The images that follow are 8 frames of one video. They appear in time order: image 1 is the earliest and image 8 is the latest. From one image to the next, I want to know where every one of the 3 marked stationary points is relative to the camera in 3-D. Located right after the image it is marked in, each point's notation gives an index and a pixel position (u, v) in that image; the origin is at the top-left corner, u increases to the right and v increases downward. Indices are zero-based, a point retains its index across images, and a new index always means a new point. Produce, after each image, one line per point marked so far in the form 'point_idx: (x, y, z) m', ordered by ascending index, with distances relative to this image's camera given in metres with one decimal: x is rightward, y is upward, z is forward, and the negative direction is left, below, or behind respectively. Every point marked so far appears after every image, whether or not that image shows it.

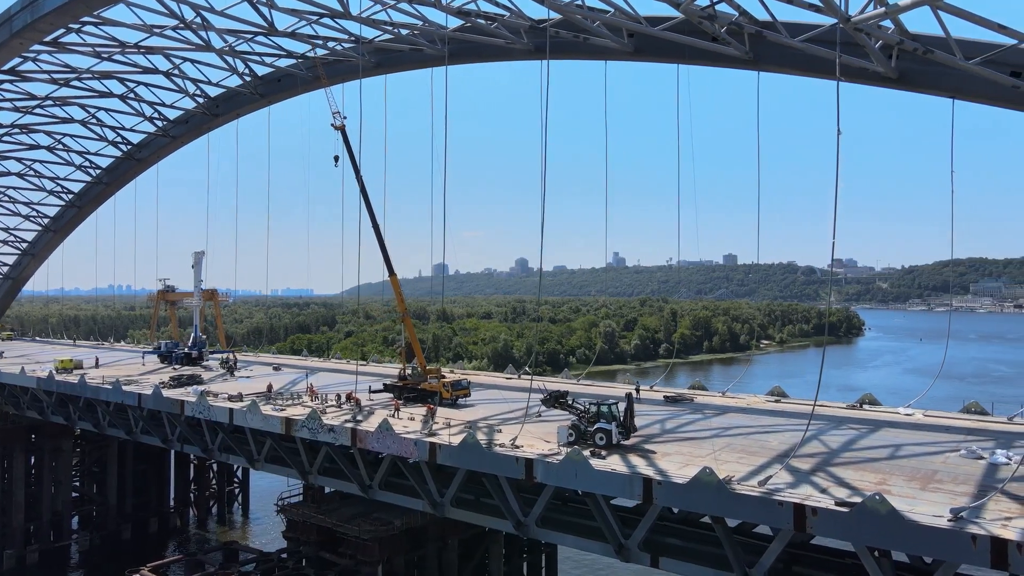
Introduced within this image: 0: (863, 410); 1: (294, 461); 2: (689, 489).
0: (+9.5, -3.3, +19.0) m
1: (-6.1, -4.8, +19.4) m
2: (+2.7, -3.1, +10.9) m
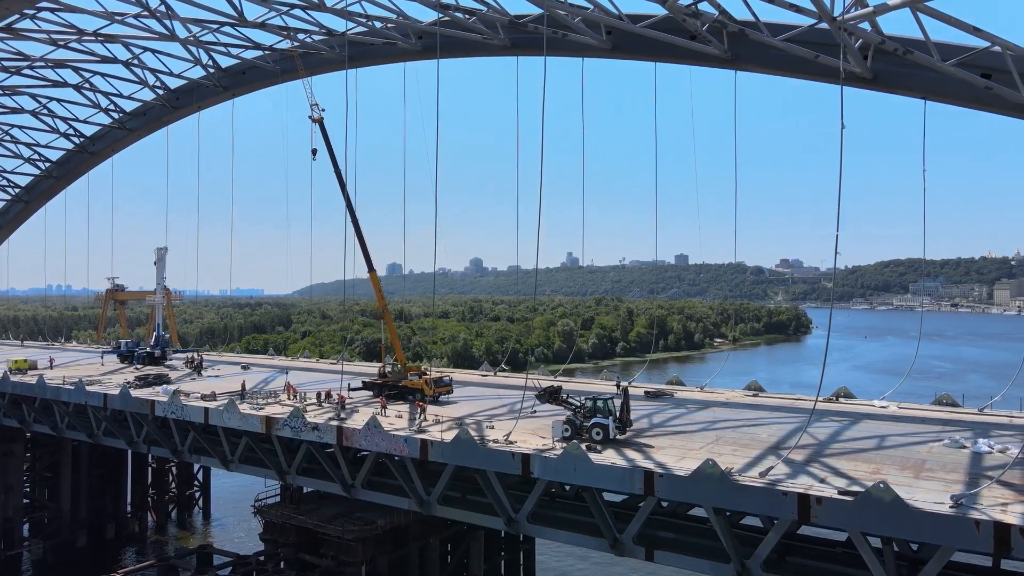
0: (+9.0, -3.2, +19.4) m
1: (-6.5, -4.7, +18.9) m
2: (+2.8, -3.0, +10.9) m
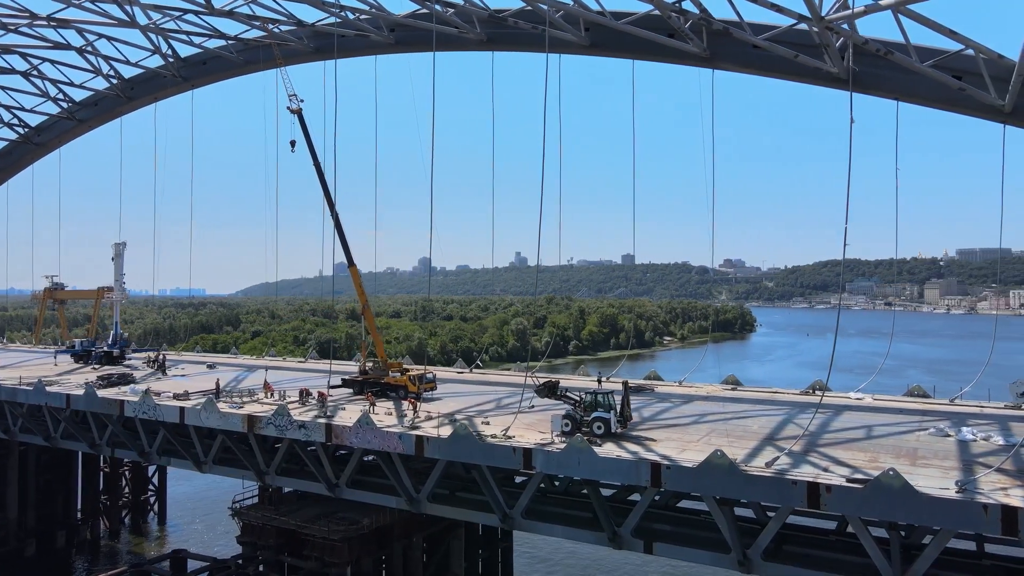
0: (+8.6, -3.0, +19.9) m
1: (-6.9, -4.5, +18.3) m
2: (+2.9, -2.9, +11.0) m
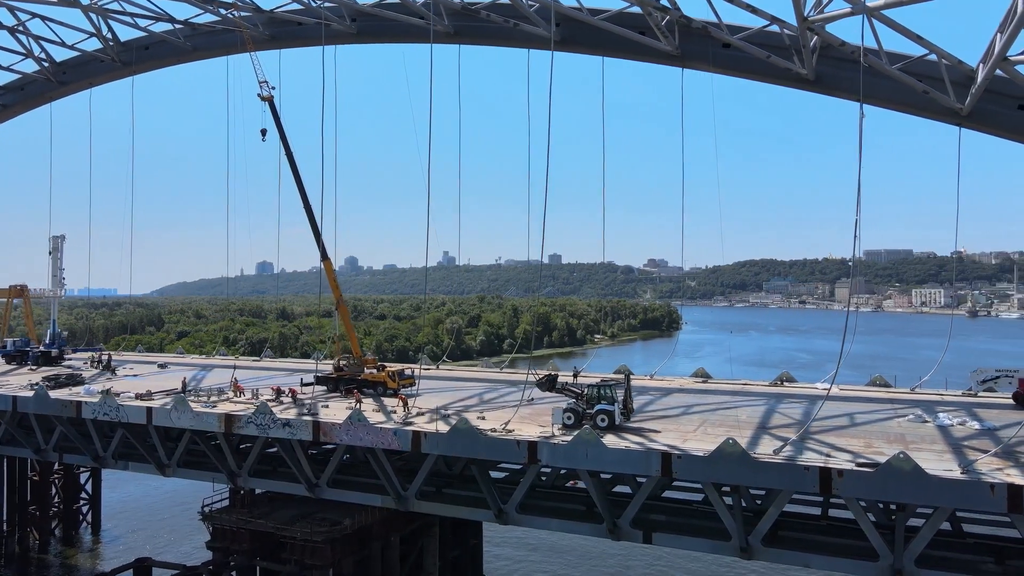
0: (+8.0, -2.9, +20.5) m
1: (-7.3, -4.4, +17.5) m
2: (+3.1, -2.7, +11.1) m
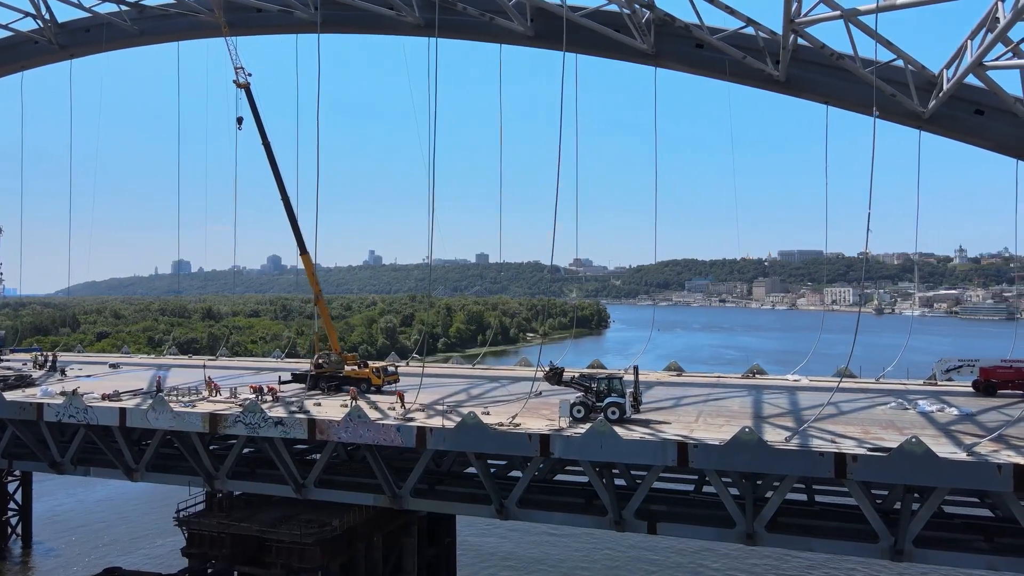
0: (+7.4, -2.7, +21.1) m
1: (-7.5, -4.2, +16.7) m
2: (+3.5, -2.6, +11.3) m
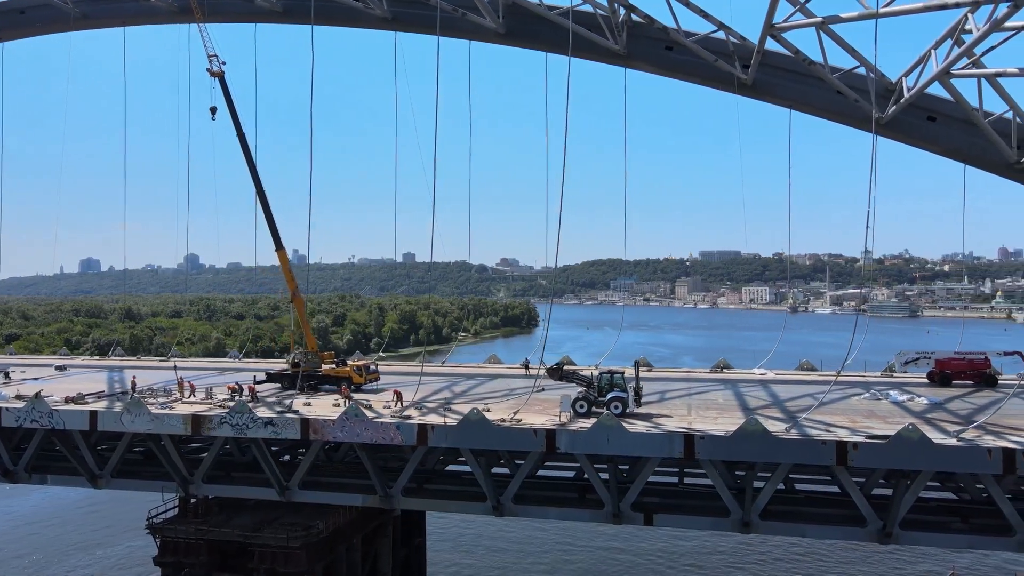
0: (+6.7, -2.6, +21.7) m
1: (-7.8, -4.1, +16.0) m
2: (+3.7, -2.5, +11.6) m
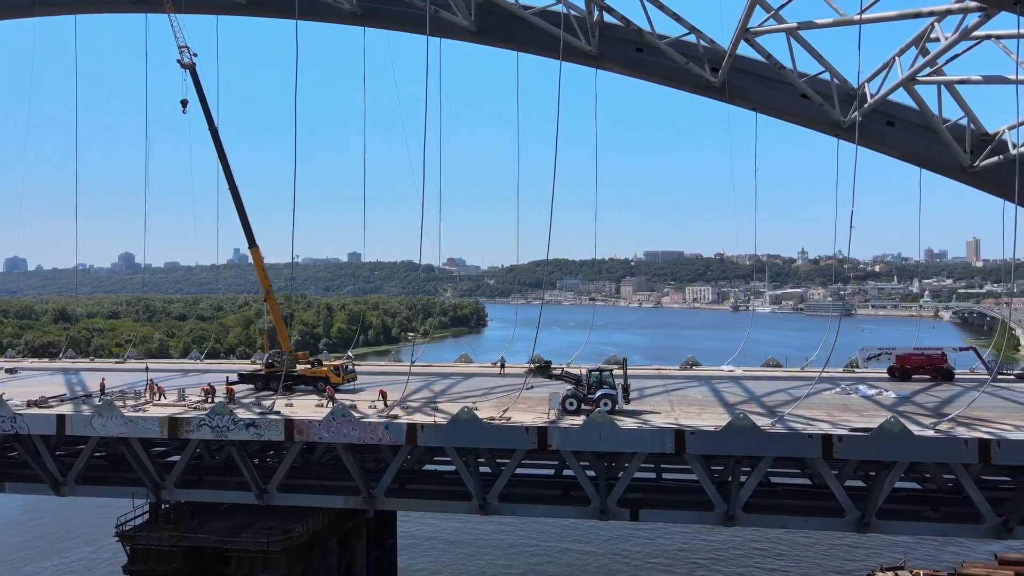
0: (+5.9, -2.6, +22.2) m
1: (-8.2, -4.1, +15.5) m
2: (+3.6, -2.5, +11.9) m
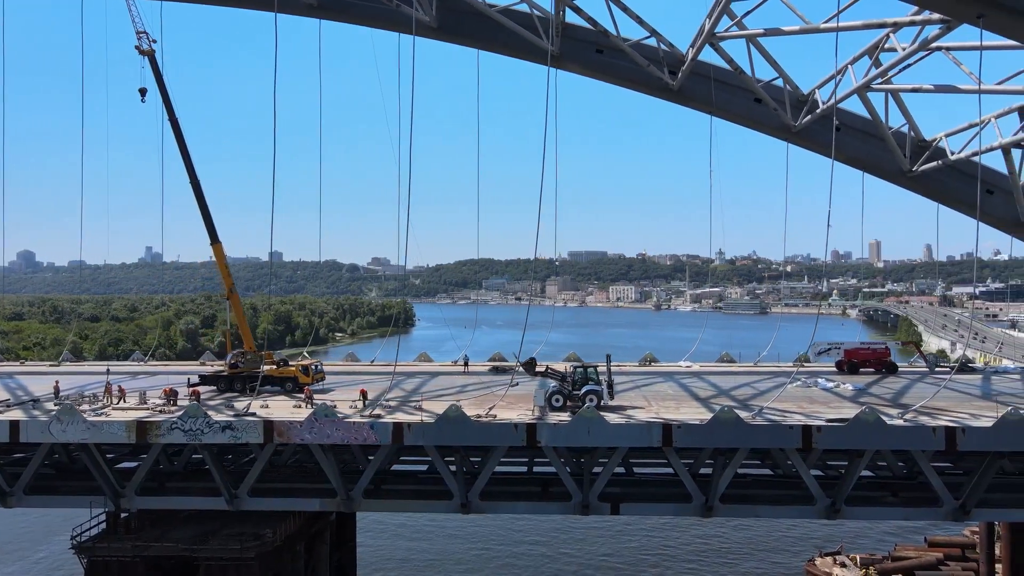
0: (+4.7, -2.5, +22.7) m
1: (-8.6, -4.1, +14.7) m
2: (+3.4, -2.4, +12.2) m
